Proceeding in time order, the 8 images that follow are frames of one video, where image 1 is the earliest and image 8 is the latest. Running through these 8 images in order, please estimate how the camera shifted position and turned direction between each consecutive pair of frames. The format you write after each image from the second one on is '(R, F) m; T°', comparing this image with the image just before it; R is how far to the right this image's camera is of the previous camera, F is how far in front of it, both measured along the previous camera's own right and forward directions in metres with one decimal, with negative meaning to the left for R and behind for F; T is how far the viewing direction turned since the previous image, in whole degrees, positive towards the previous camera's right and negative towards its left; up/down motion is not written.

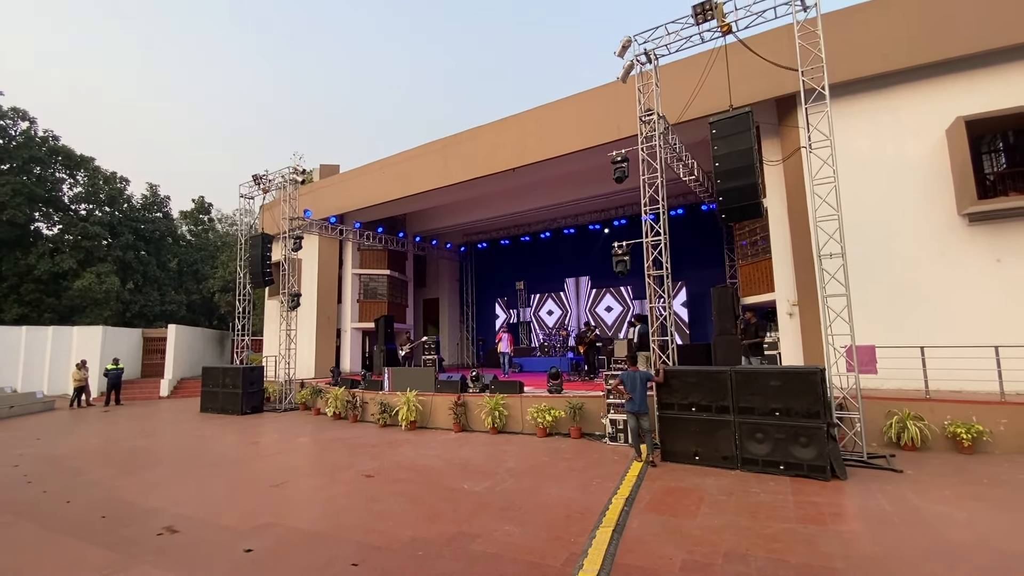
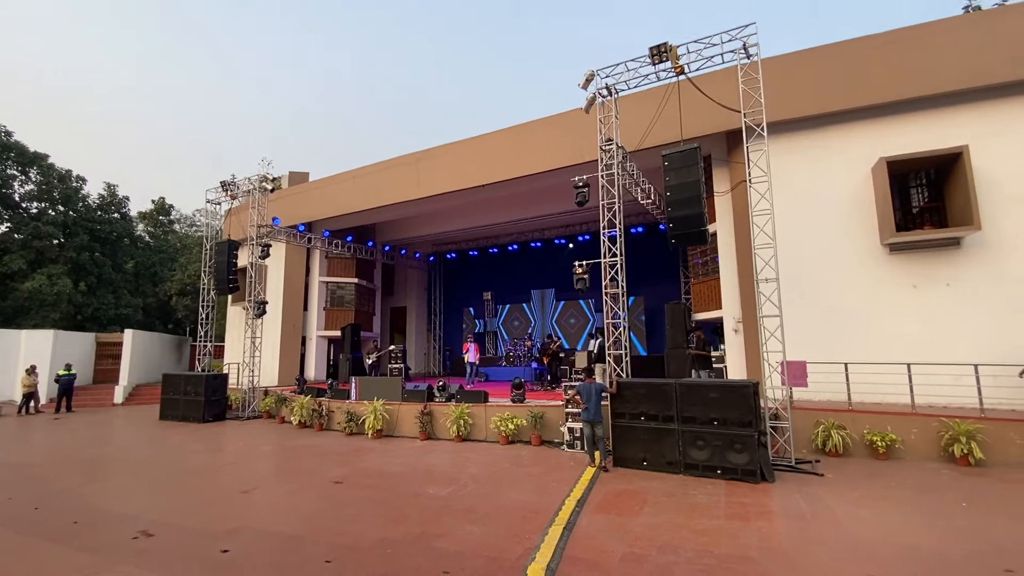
(0.0, -0.5) m; +4°
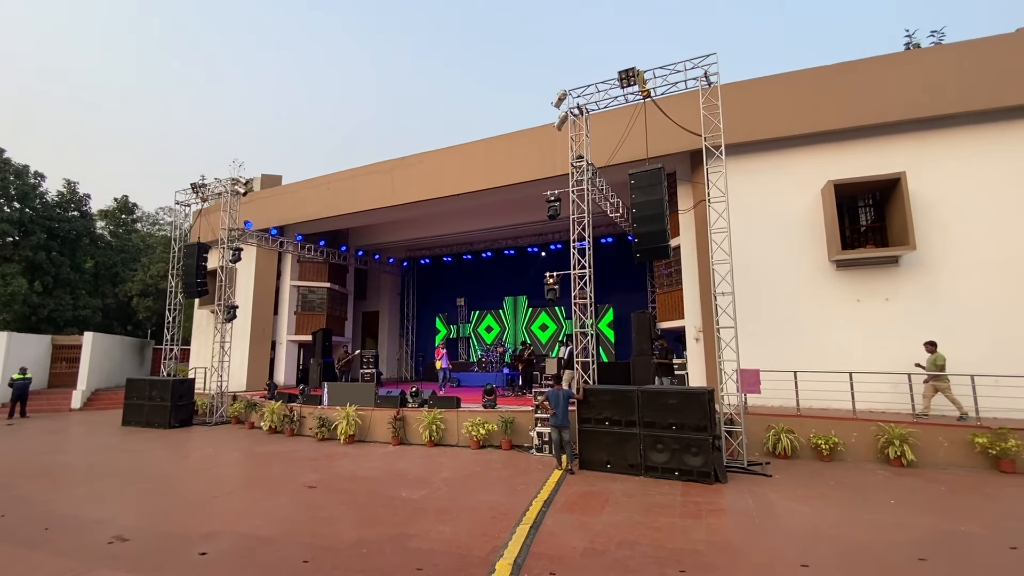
(0.0, -0.3) m; +3°
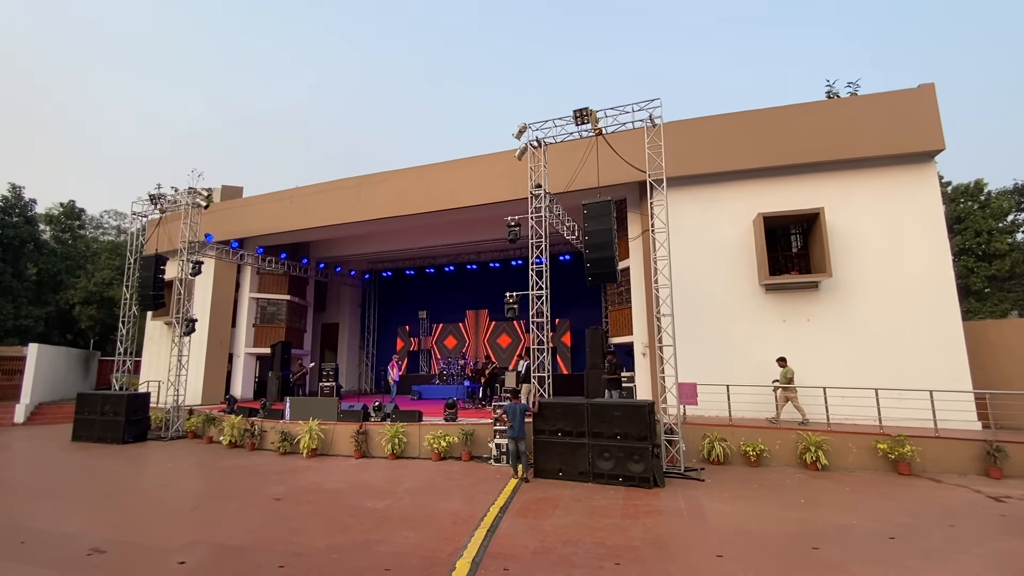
(0.0, -0.6) m; +5°
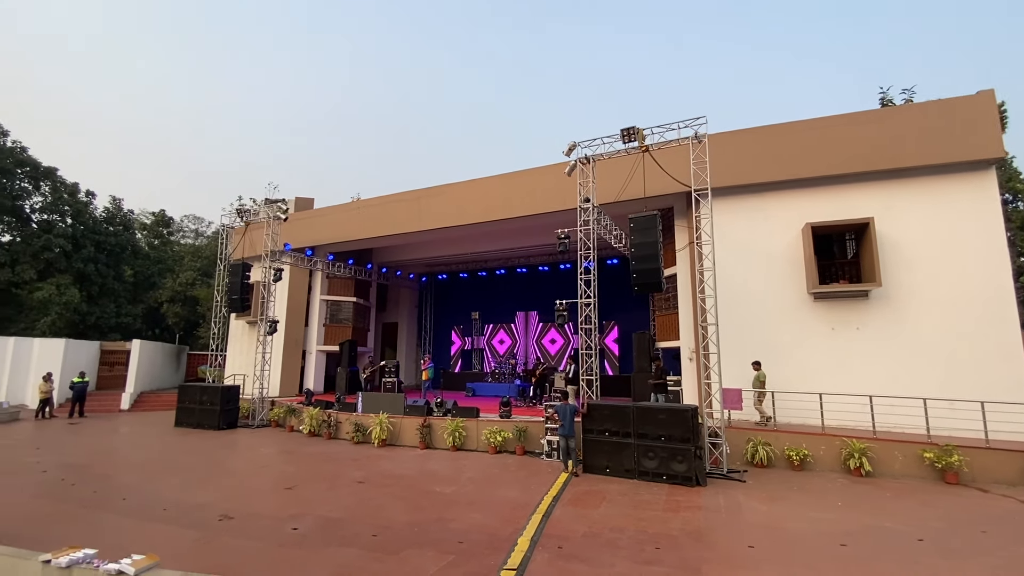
(-0.1, -0.8) m; -6°
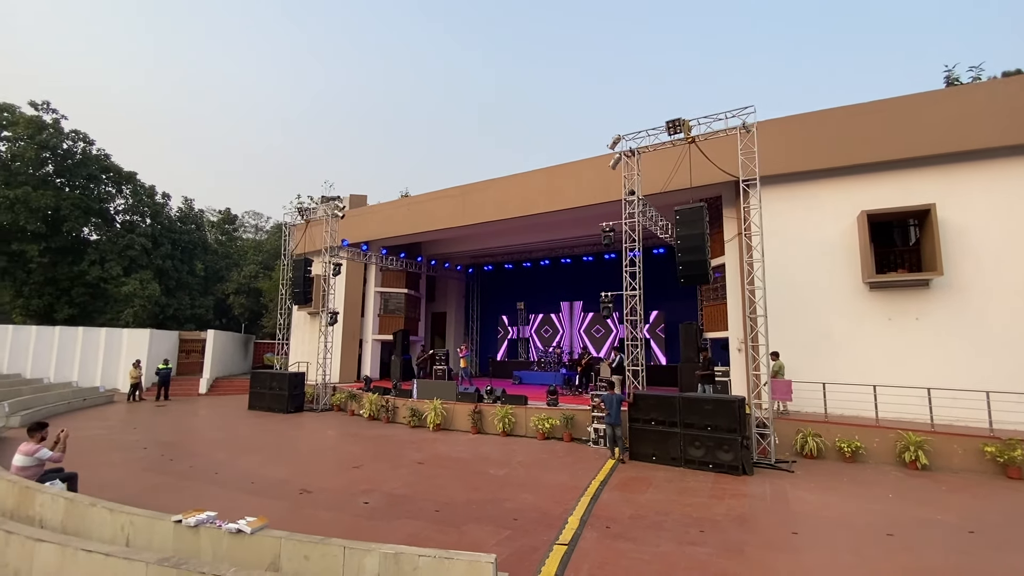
(-0.1, -0.4) m; -5°
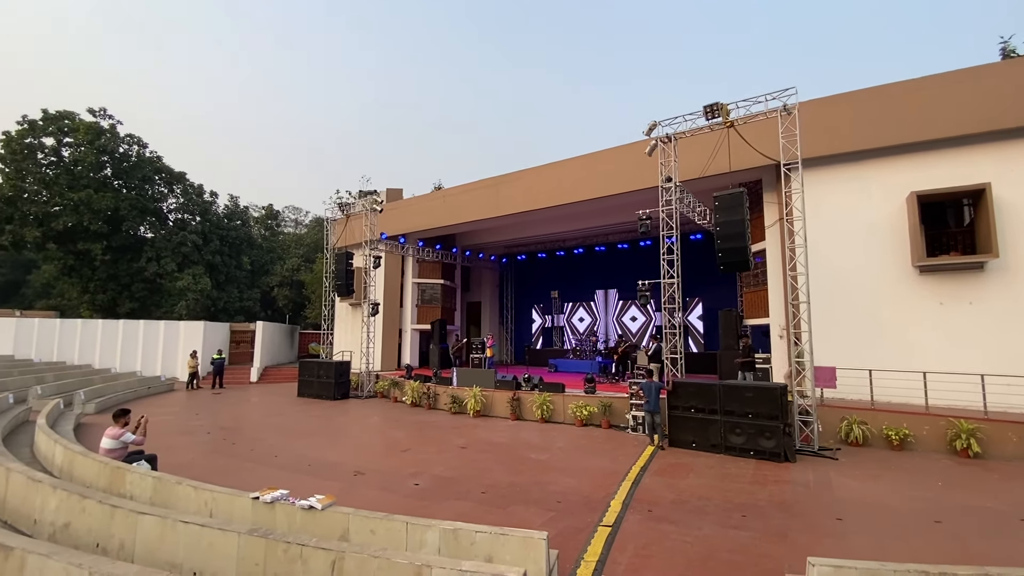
(-0.1, -0.2) m; -4°
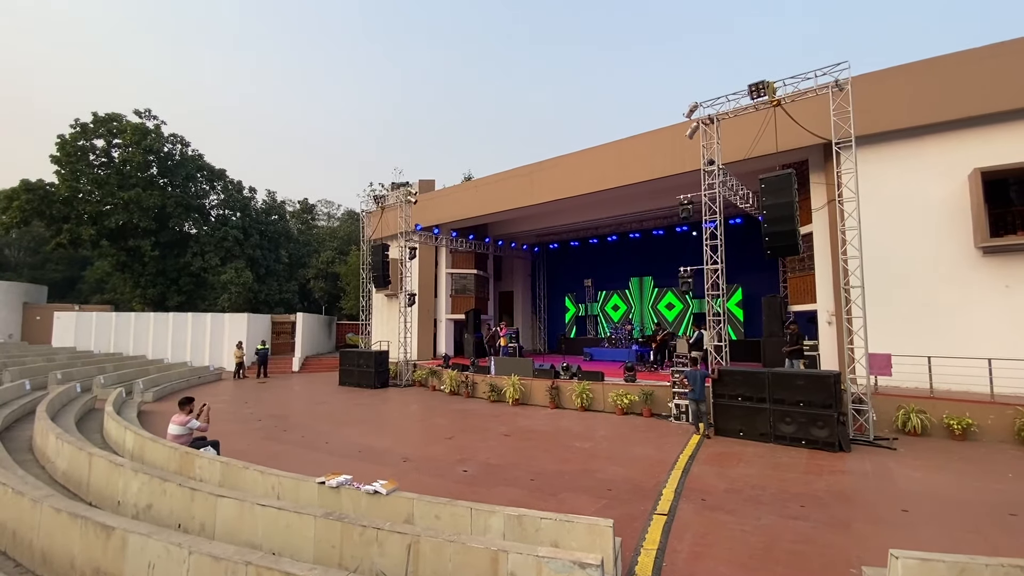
(-0.3, 0.0) m; -3°
